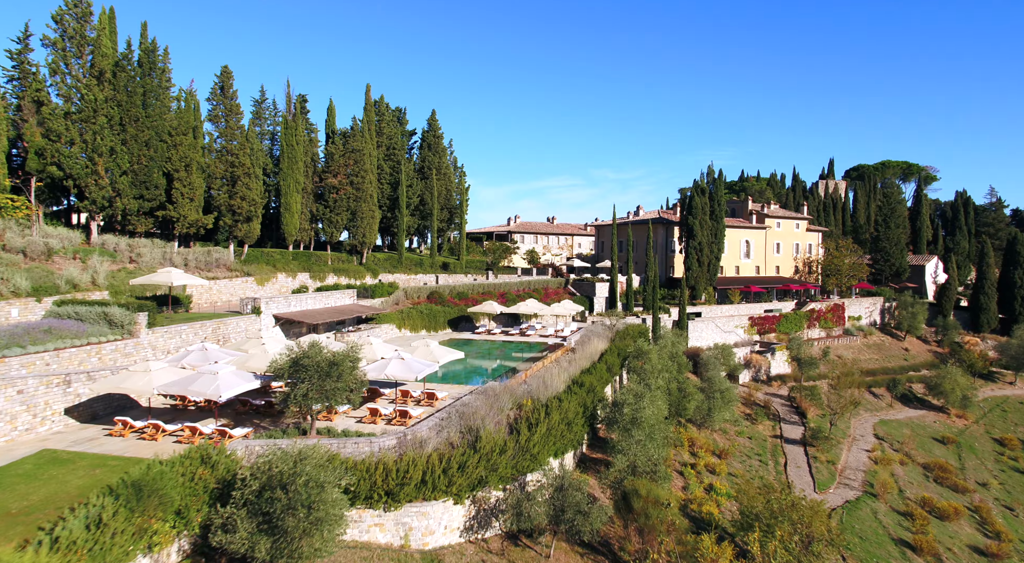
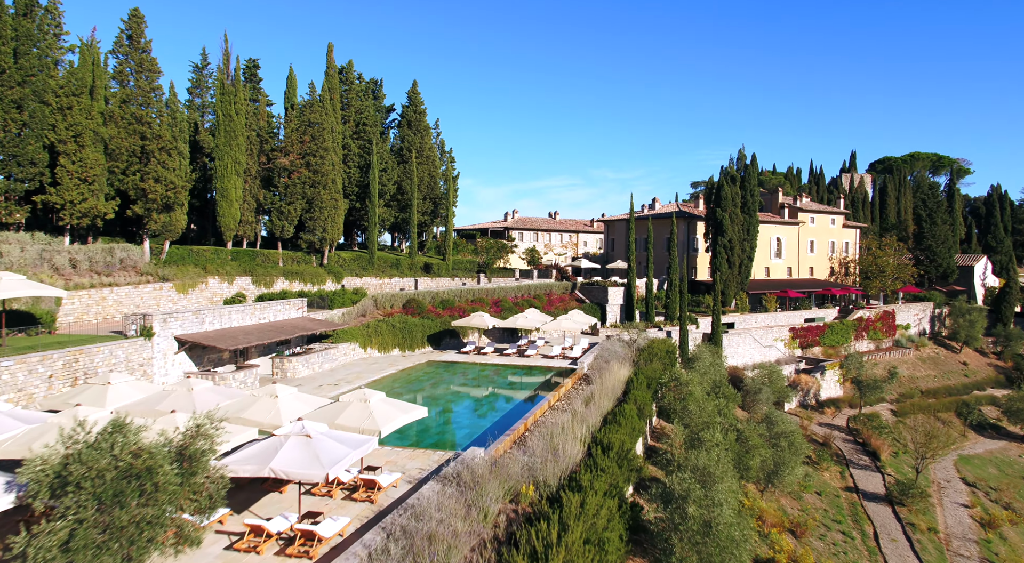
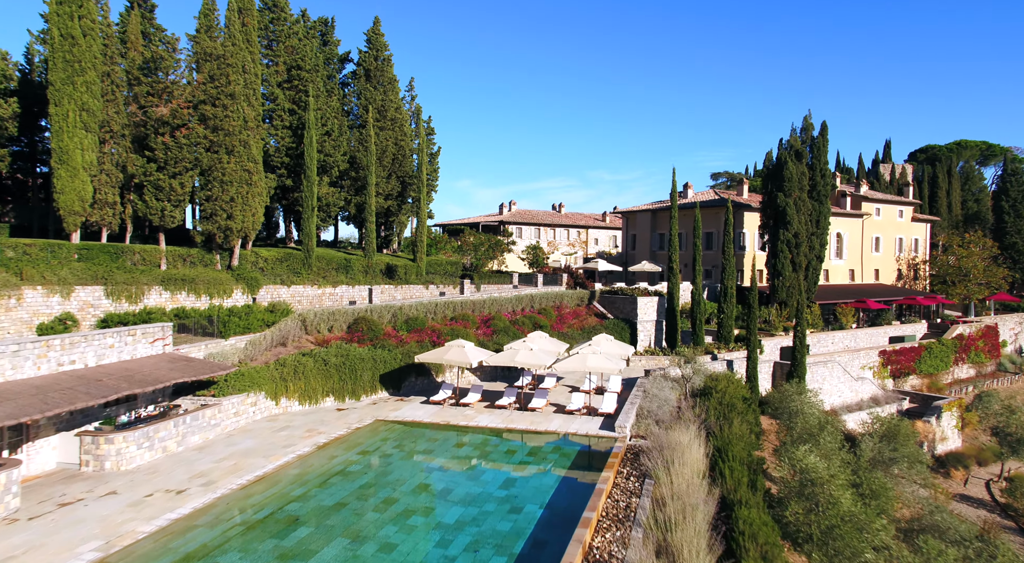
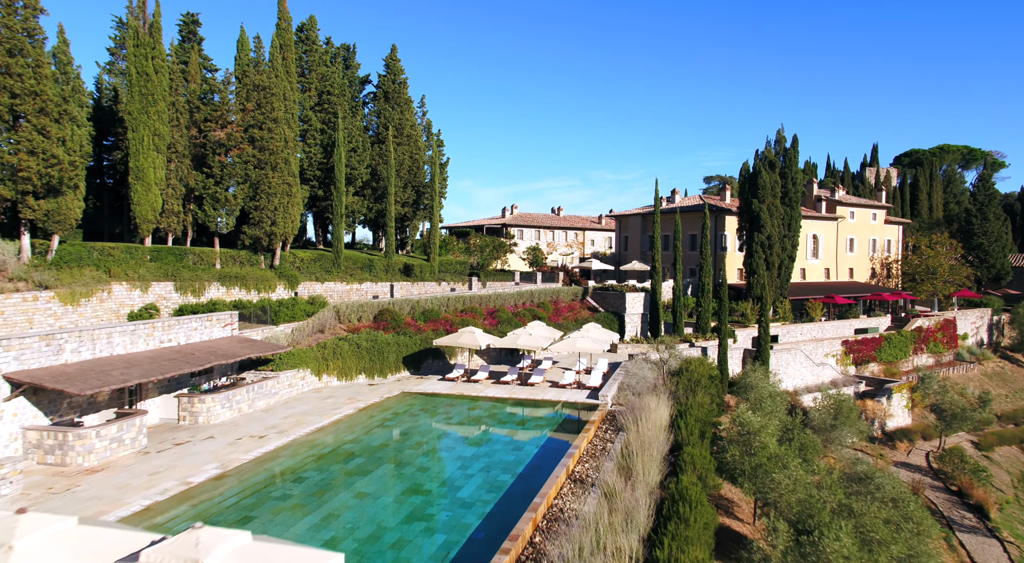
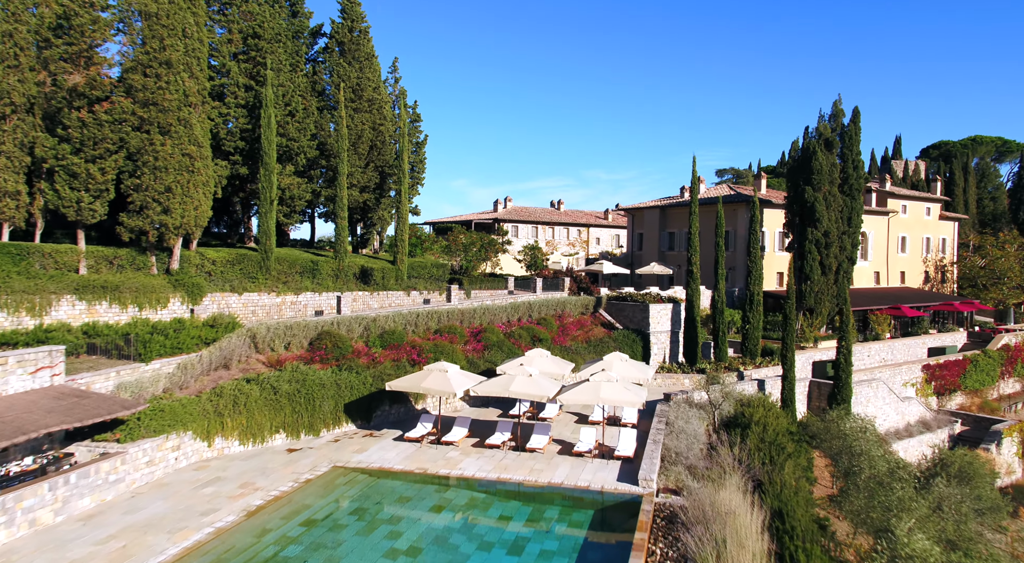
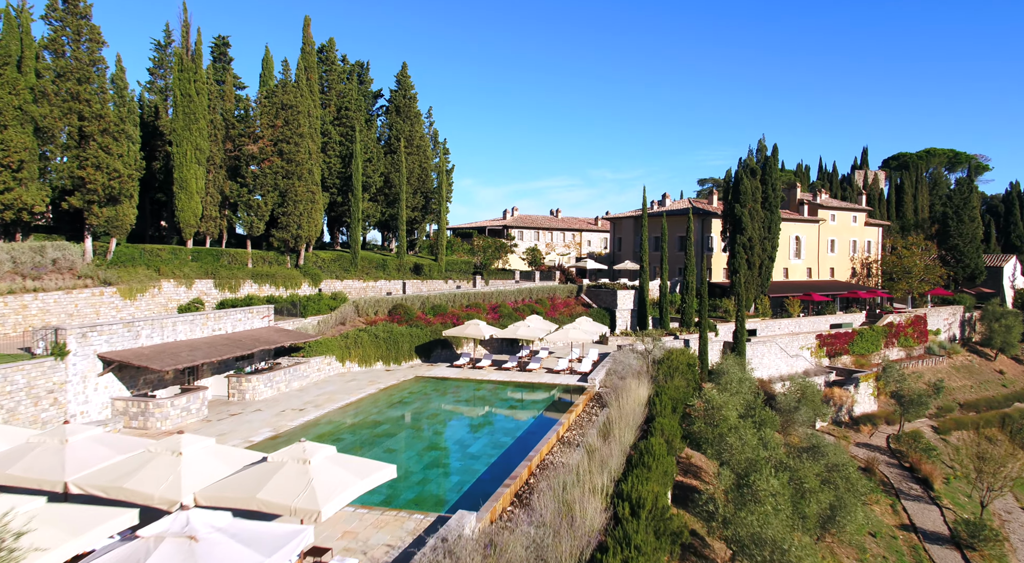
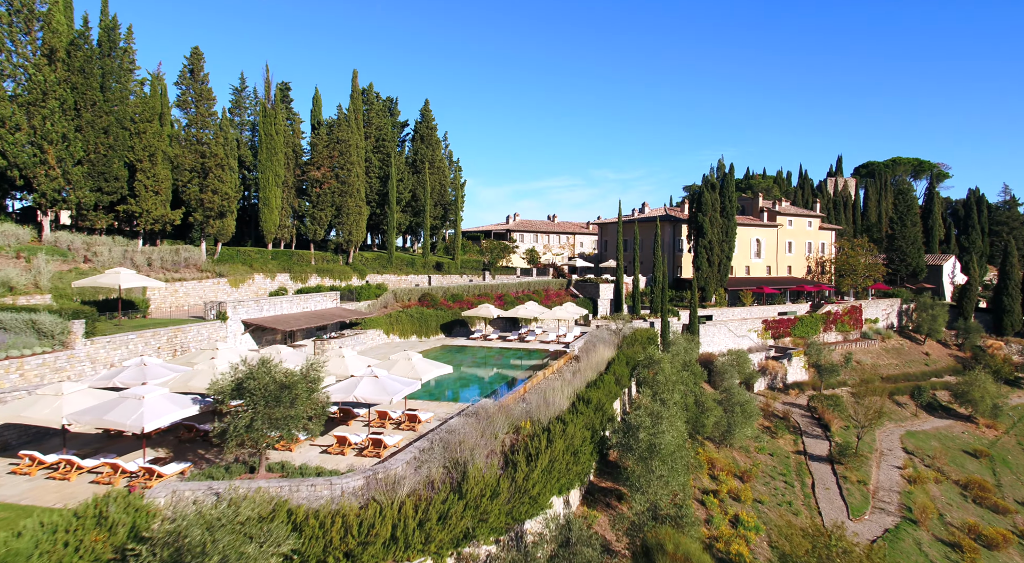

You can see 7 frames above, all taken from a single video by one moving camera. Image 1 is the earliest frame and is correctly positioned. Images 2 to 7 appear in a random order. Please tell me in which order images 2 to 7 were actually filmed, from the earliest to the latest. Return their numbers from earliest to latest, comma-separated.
7, 2, 6, 4, 3, 5
